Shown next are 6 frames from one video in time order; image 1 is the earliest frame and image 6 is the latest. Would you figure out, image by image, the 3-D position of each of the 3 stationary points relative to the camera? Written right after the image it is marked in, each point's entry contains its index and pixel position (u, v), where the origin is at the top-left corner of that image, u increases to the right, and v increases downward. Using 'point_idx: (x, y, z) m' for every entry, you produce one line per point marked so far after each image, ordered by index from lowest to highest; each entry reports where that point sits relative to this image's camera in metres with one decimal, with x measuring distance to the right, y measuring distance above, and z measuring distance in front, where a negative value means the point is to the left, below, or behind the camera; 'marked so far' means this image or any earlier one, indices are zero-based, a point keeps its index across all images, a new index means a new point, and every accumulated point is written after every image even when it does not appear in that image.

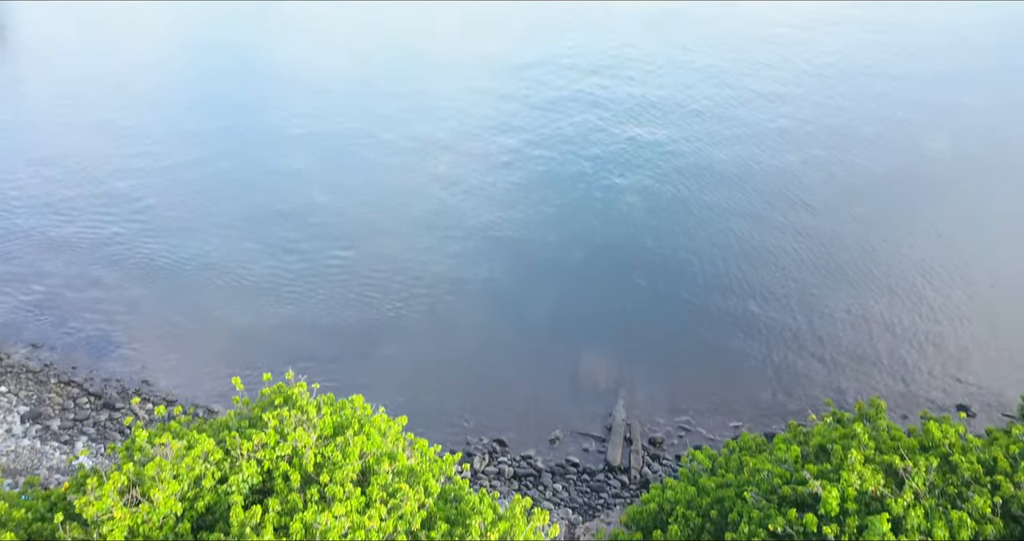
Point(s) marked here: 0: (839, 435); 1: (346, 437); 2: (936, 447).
0: (+5.7, -2.9, +12.8) m
1: (-2.6, -2.7, +11.7) m
2: (+6.9, -2.9, +12.0) m
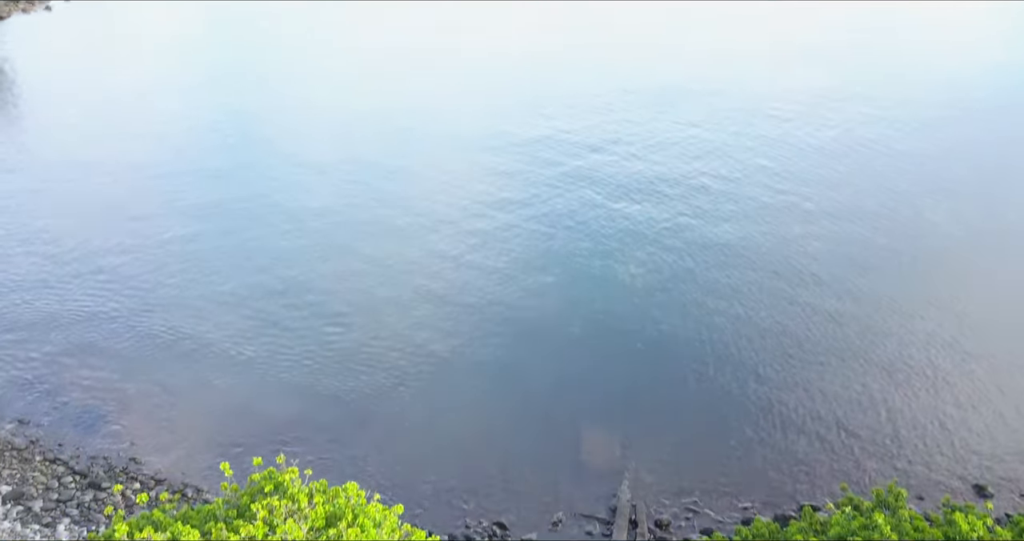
0: (+5.7, -4.2, +12.1) m
1: (-2.6, -3.9, +11.0) m
2: (+7.0, -4.2, +11.3) m
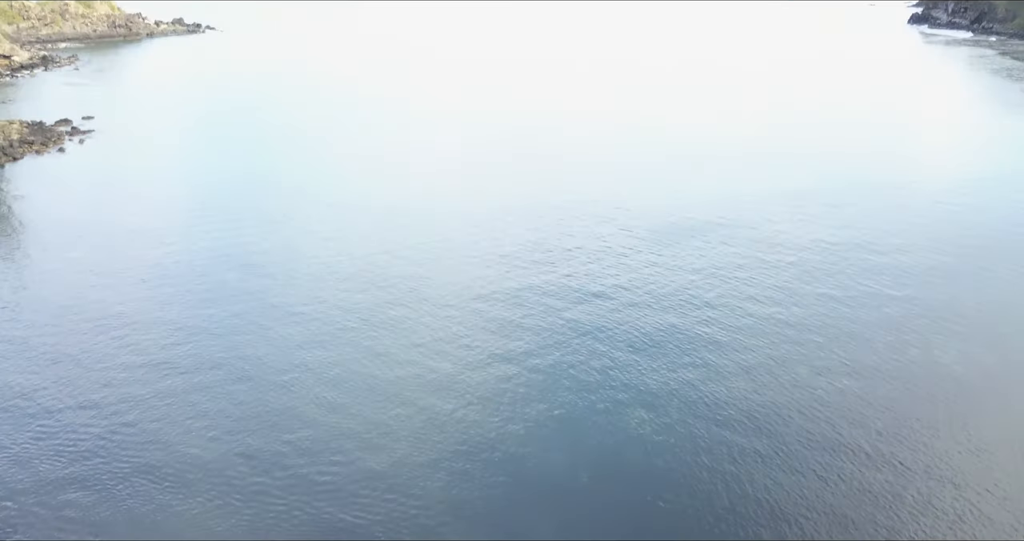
0: (+5.9, -6.7, +10.5) m
1: (-2.5, -6.2, +9.4) m
2: (+7.1, -6.5, +9.7) m
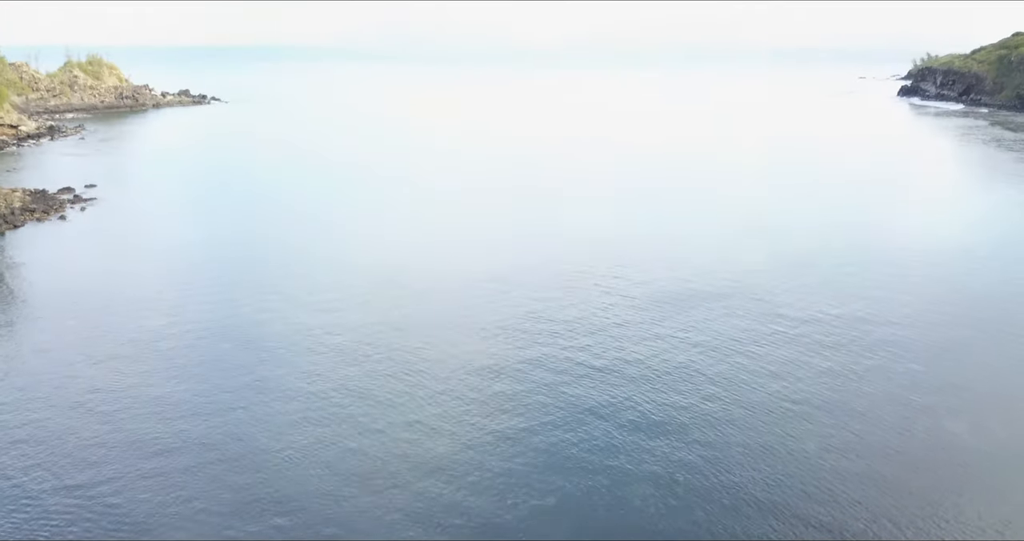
0: (+6.0, -7.8, +9.3) m
1: (-2.4, -7.2, +8.3) m
2: (+7.2, -7.5, +8.6) m
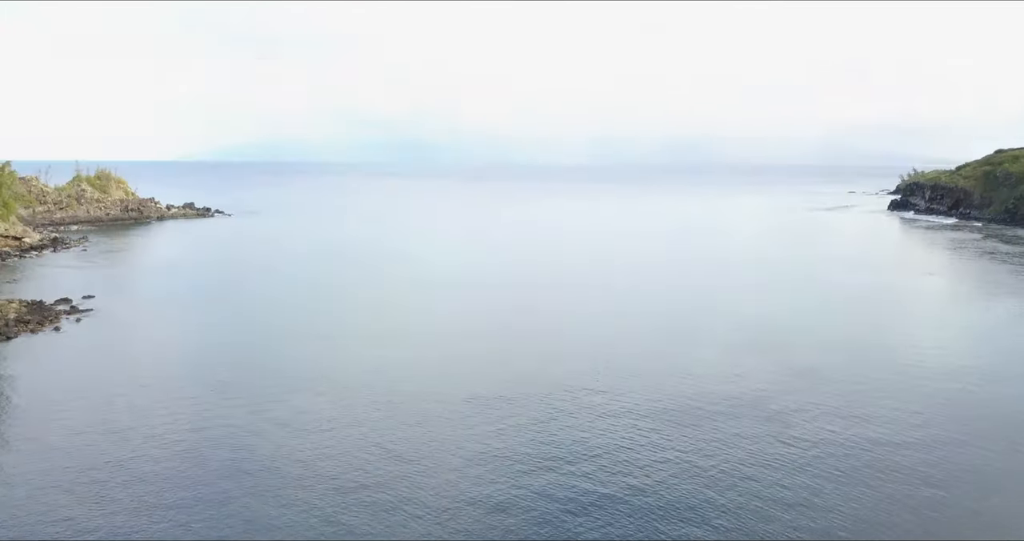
0: (+6.3, -9.1, +7.3) m
1: (-2.1, -8.4, +6.3) m
2: (+7.5, -8.8, +6.6) m
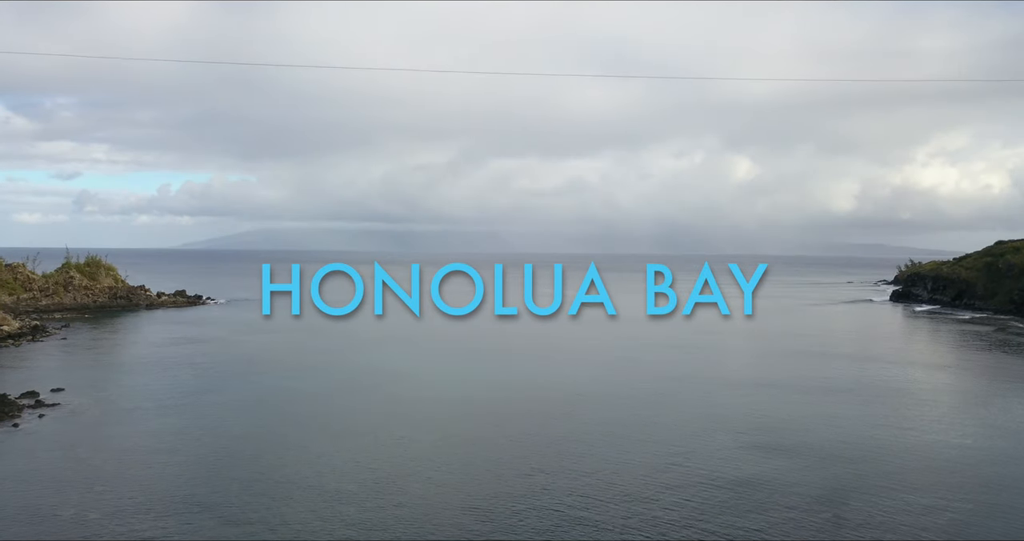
0: (+6.8, -9.8, +1.7) m
1: (-1.6, -8.9, +0.8) m
2: (+8.0, -9.4, +1.1) m
